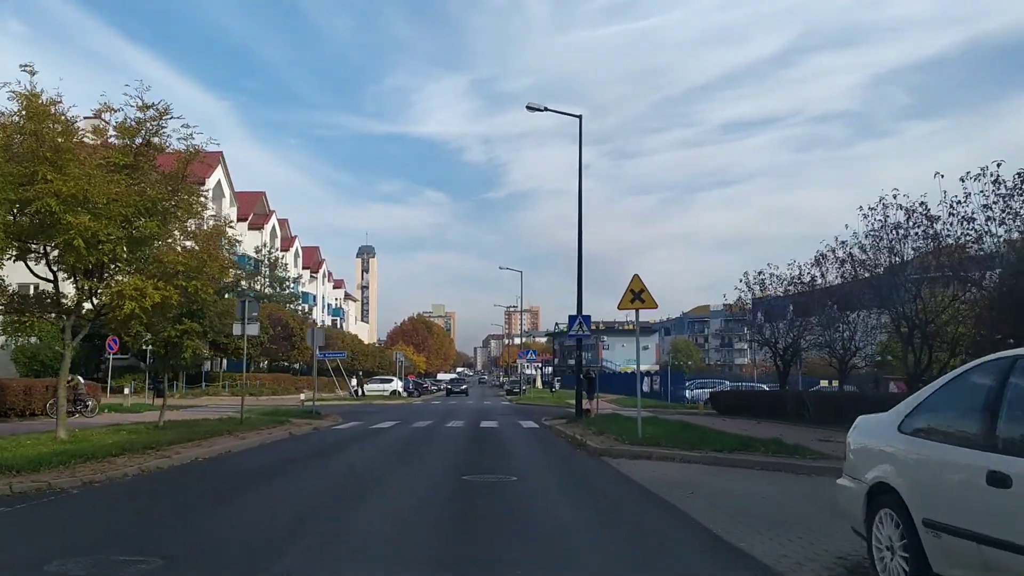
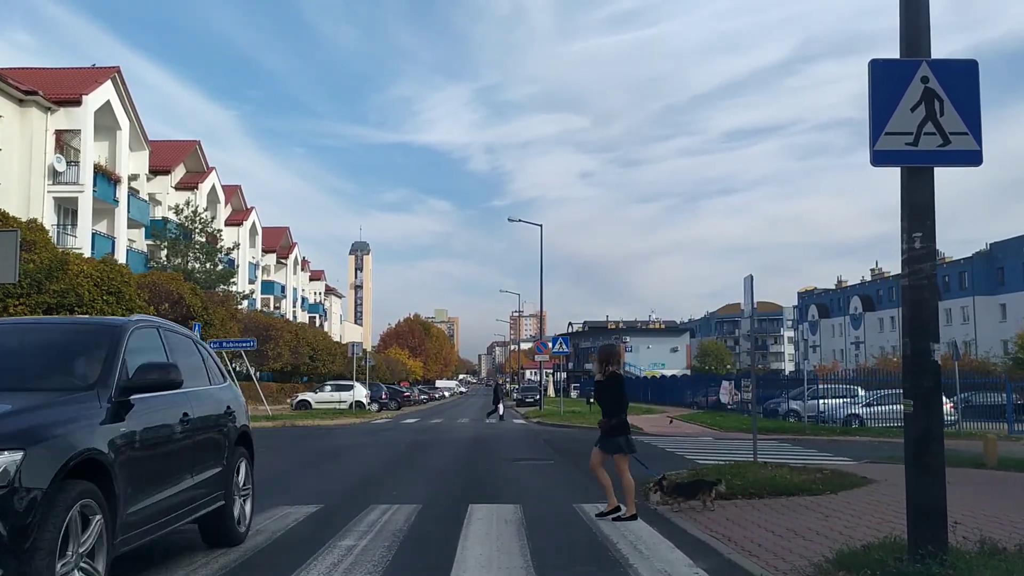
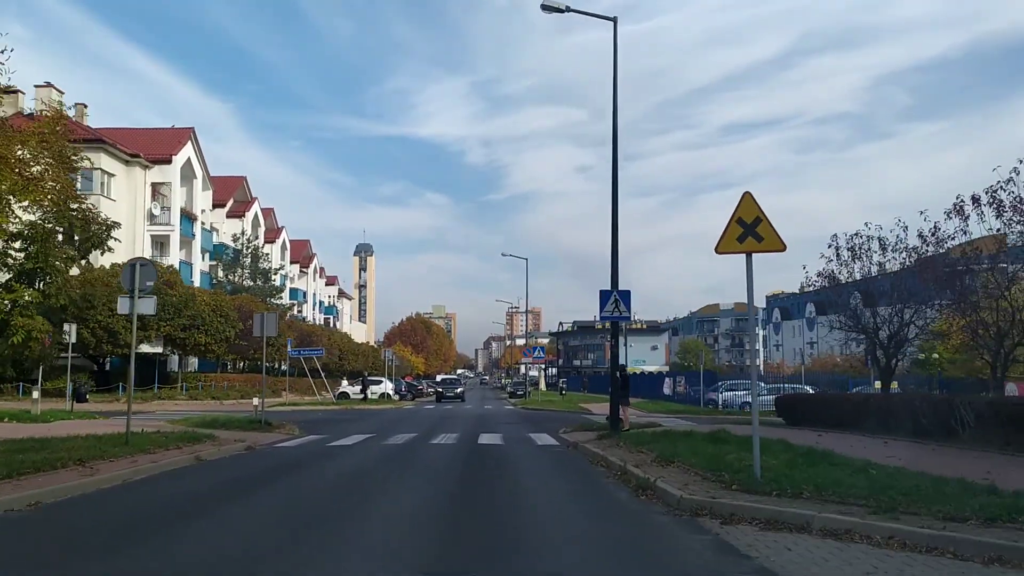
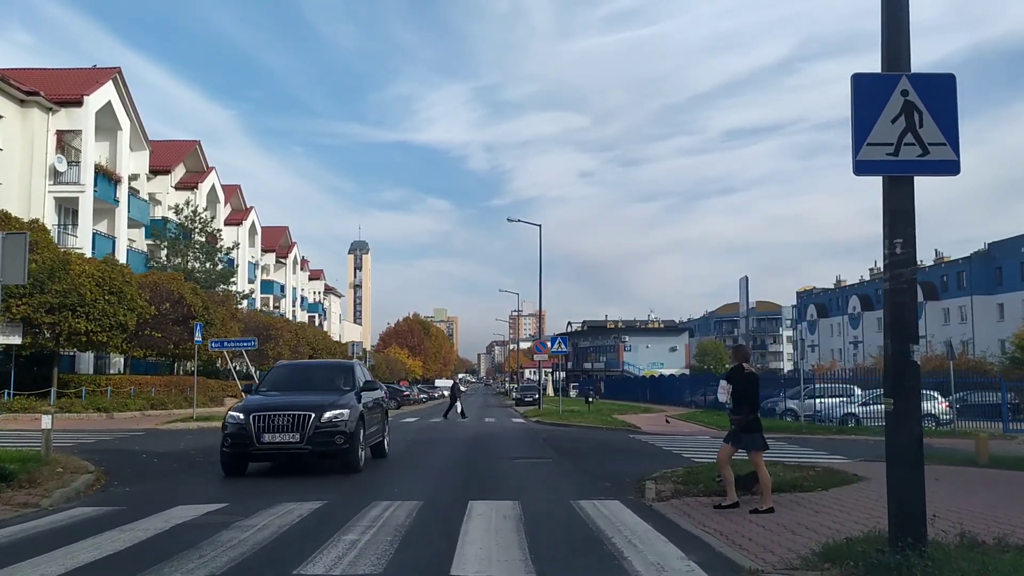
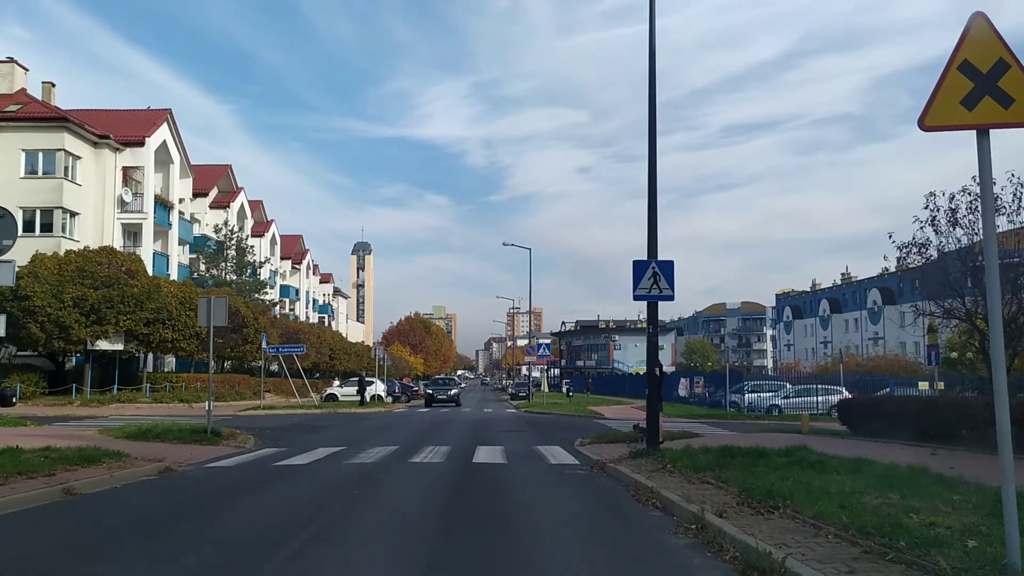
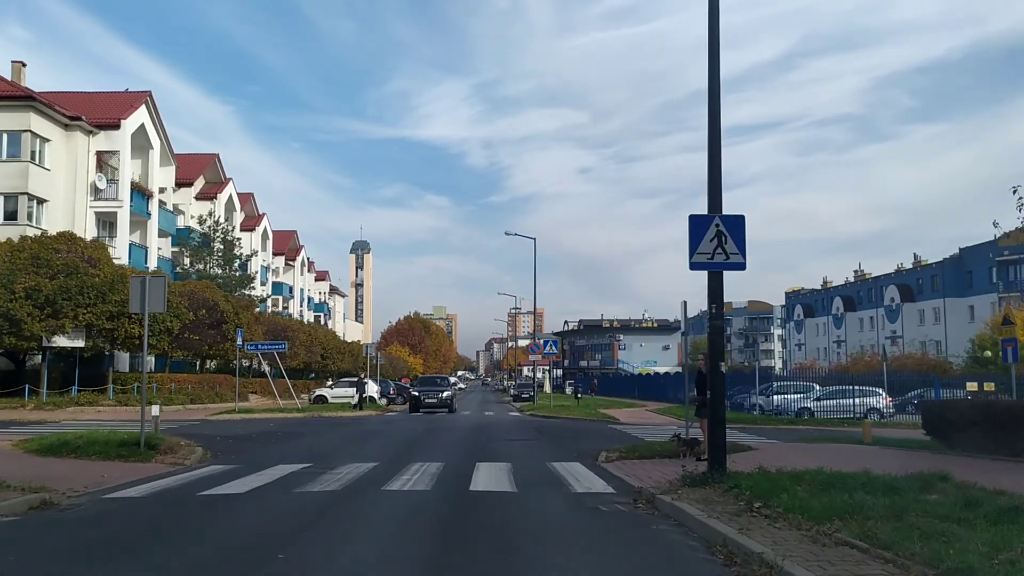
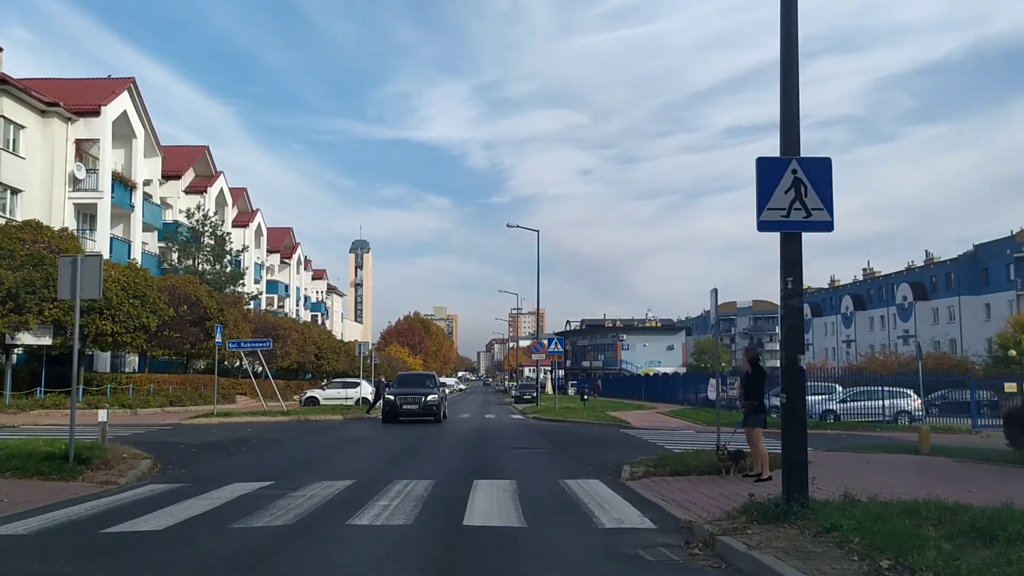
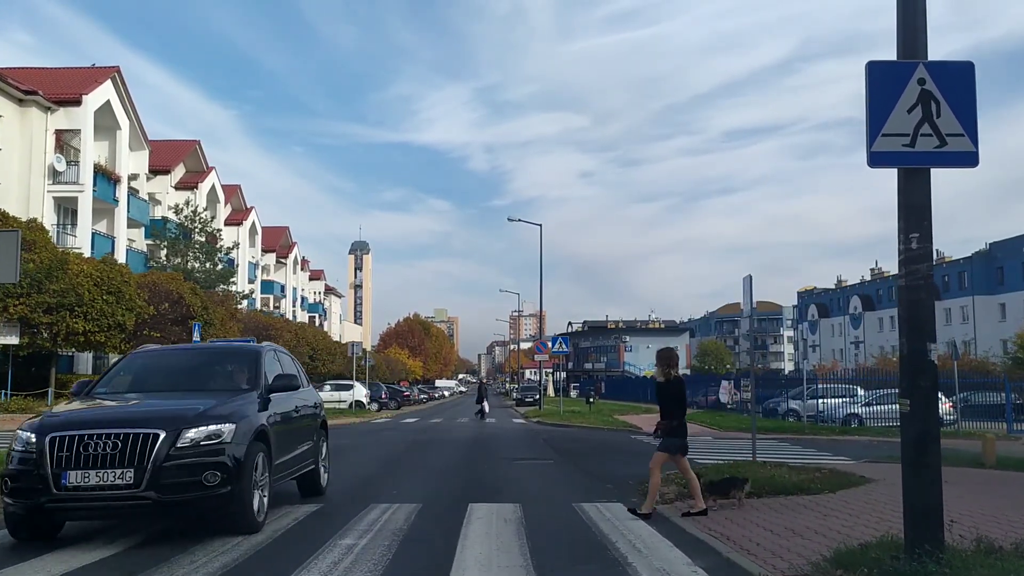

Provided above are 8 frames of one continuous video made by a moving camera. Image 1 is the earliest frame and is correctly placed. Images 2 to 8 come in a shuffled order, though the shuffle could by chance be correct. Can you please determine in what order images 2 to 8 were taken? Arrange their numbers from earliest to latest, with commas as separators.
3, 5, 6, 7, 4, 8, 2
